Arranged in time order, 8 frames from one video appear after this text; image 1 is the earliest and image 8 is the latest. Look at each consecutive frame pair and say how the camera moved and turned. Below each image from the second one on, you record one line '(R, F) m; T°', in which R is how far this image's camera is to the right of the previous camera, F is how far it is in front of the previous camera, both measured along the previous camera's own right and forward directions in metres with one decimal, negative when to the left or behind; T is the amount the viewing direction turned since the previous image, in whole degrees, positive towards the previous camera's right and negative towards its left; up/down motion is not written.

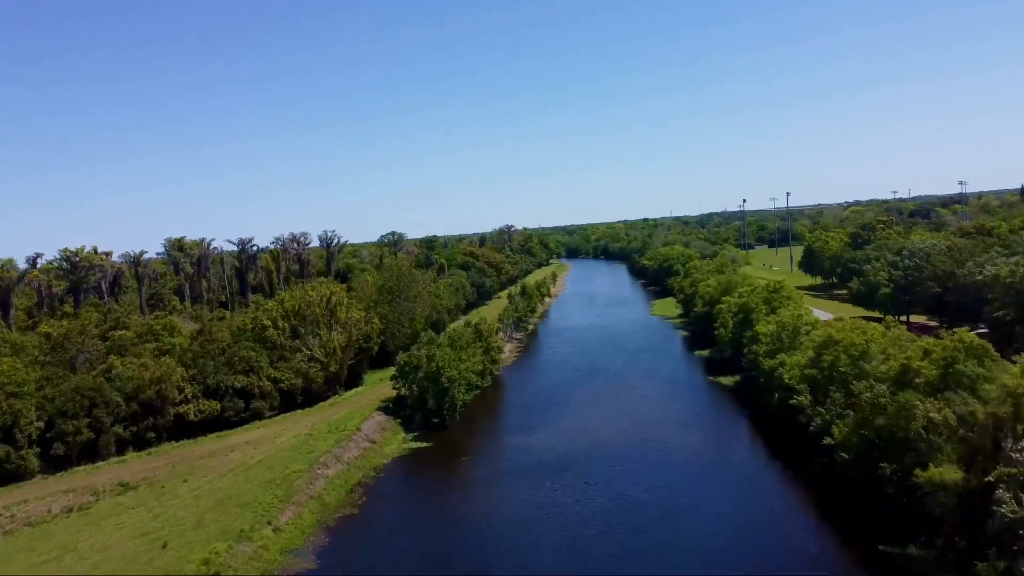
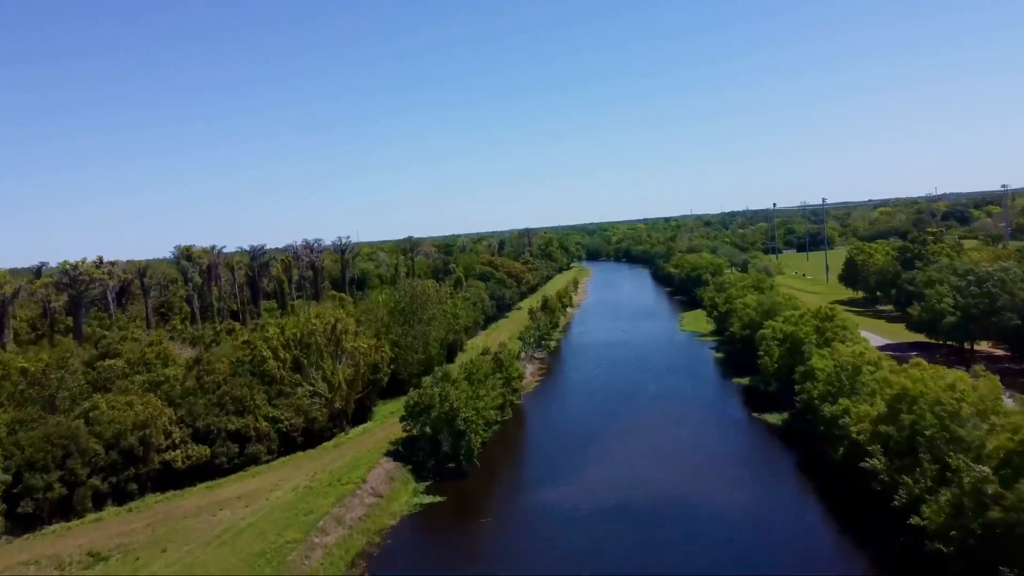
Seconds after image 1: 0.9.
(-0.2, +3.2) m; -1°
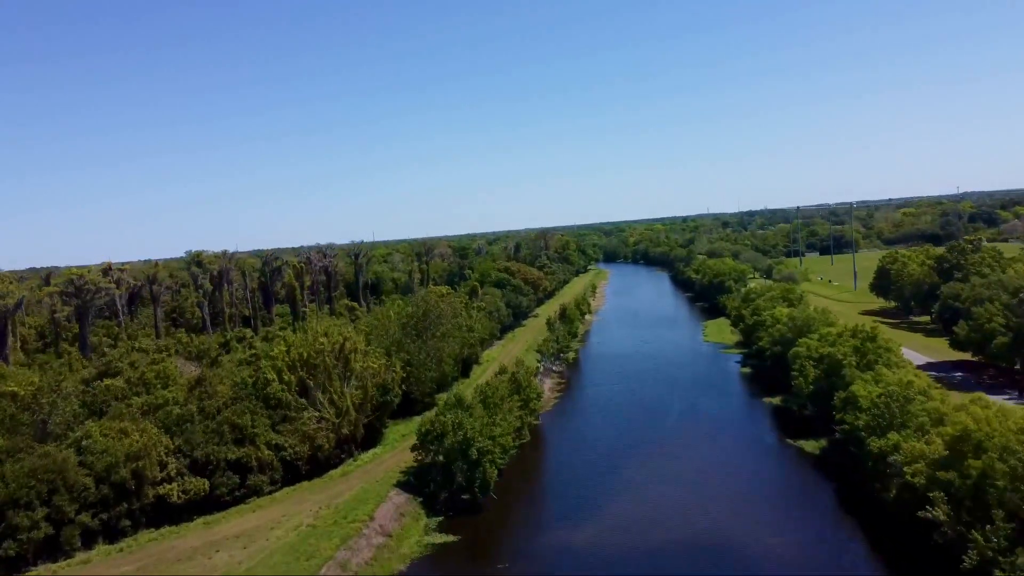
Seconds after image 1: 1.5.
(-0.1, +1.9) m; -1°
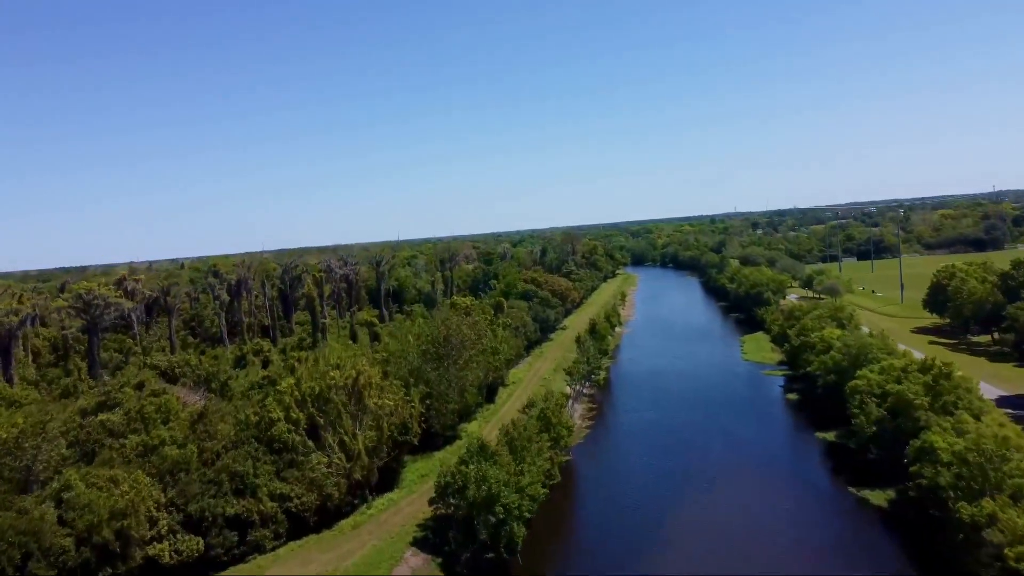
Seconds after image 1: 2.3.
(-0.2, +2.9) m; -2°
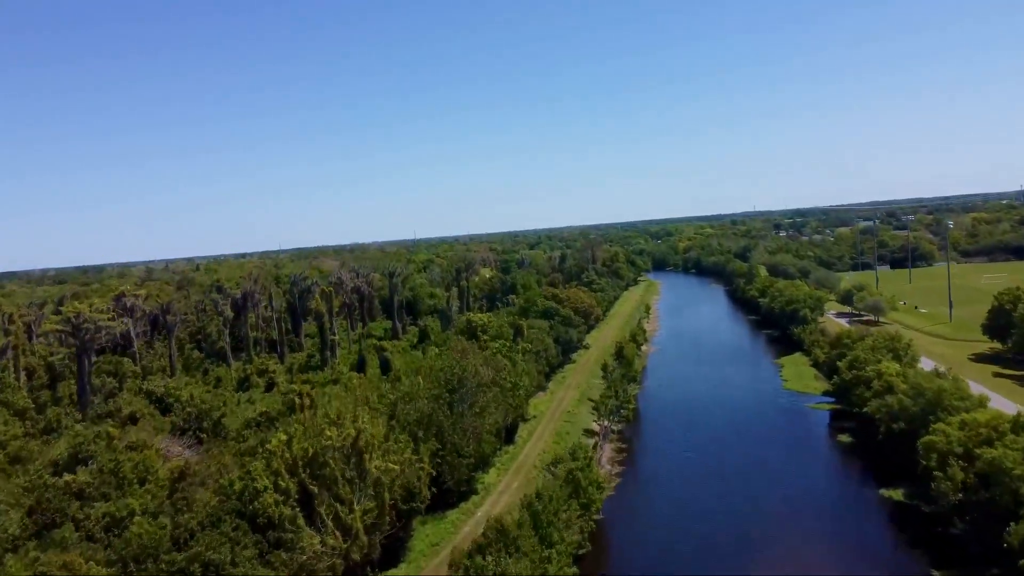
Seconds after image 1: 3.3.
(-0.2, +3.9) m; -1°
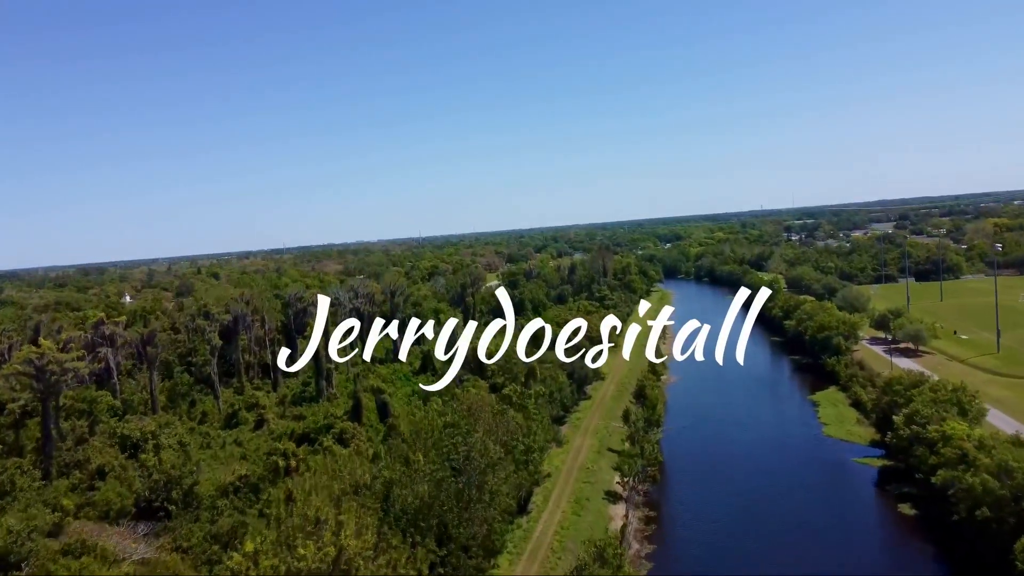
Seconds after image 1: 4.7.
(-0.3, +4.7) m; 0°
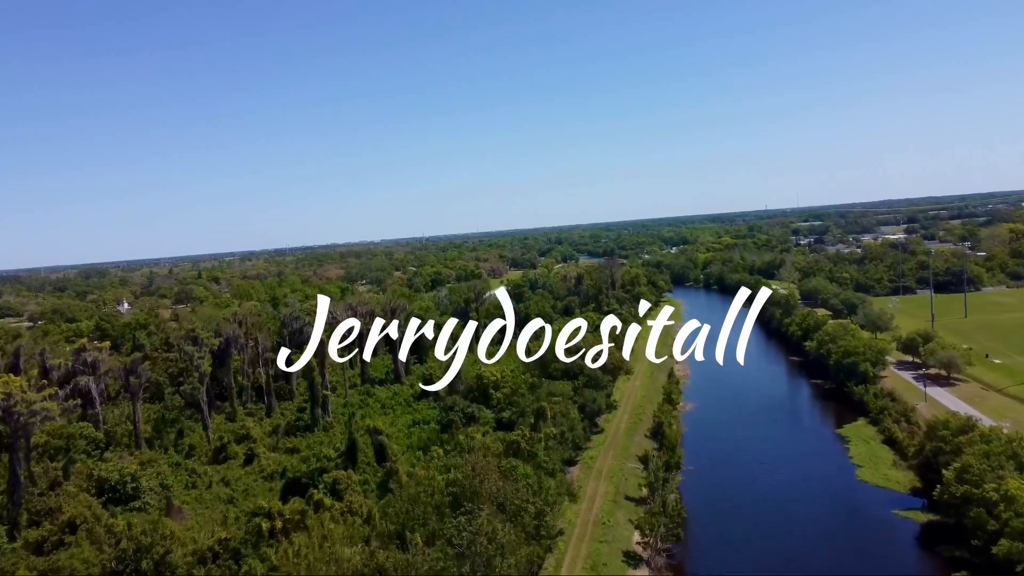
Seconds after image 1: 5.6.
(-0.2, +3.4) m; 0°
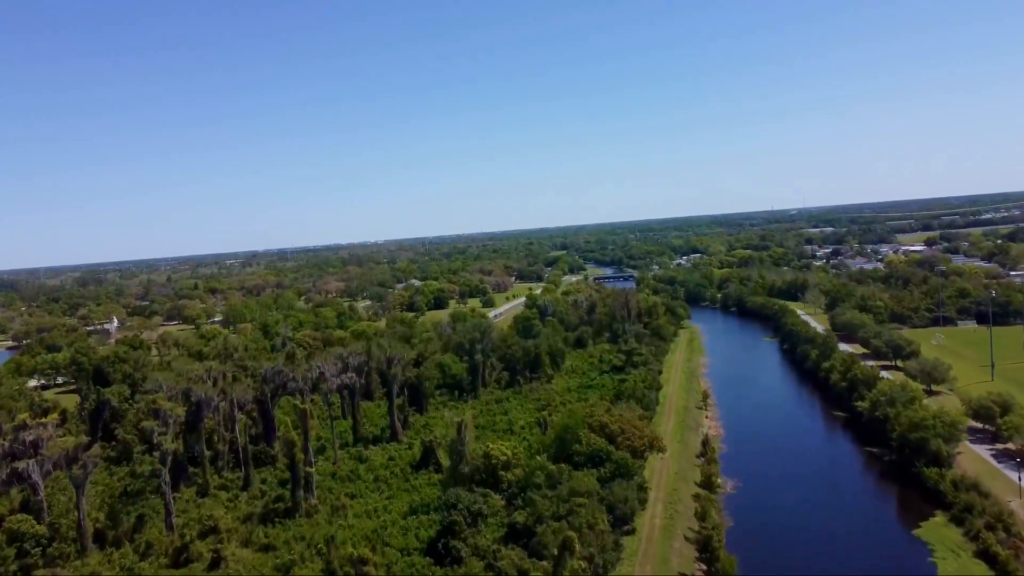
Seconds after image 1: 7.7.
(-0.6, +7.8) m; 0°
